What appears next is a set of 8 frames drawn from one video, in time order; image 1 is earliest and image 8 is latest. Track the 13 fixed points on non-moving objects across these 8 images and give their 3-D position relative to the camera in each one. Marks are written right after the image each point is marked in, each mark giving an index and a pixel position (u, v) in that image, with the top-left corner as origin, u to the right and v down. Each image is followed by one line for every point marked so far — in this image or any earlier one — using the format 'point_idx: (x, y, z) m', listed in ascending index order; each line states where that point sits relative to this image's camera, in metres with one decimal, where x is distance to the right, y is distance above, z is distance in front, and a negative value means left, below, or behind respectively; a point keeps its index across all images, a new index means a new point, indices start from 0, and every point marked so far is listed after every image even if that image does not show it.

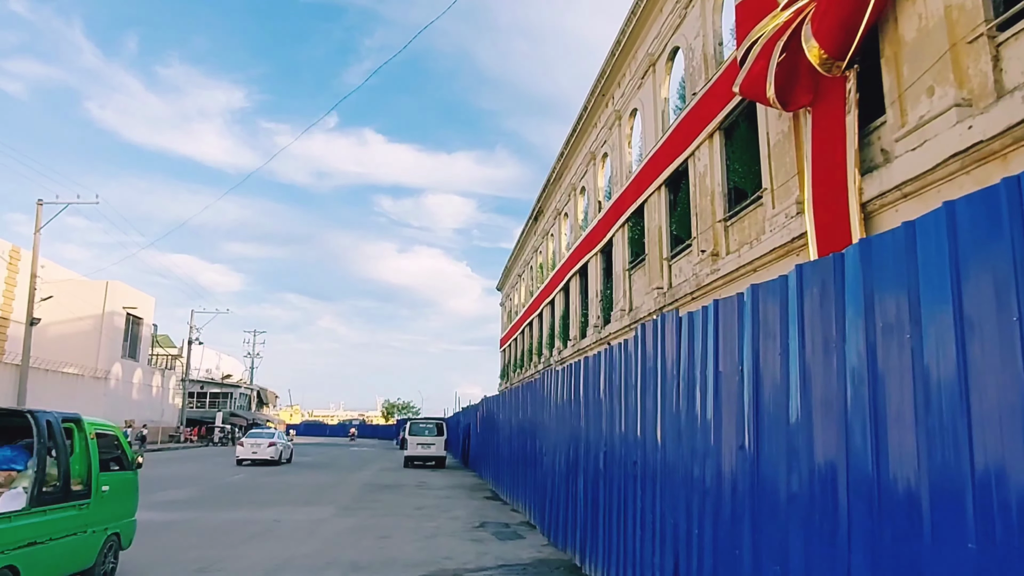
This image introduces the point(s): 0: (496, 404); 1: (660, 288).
0: (-0.4, -2.7, +16.3) m
1: (+3.1, 0.0, +14.9) m
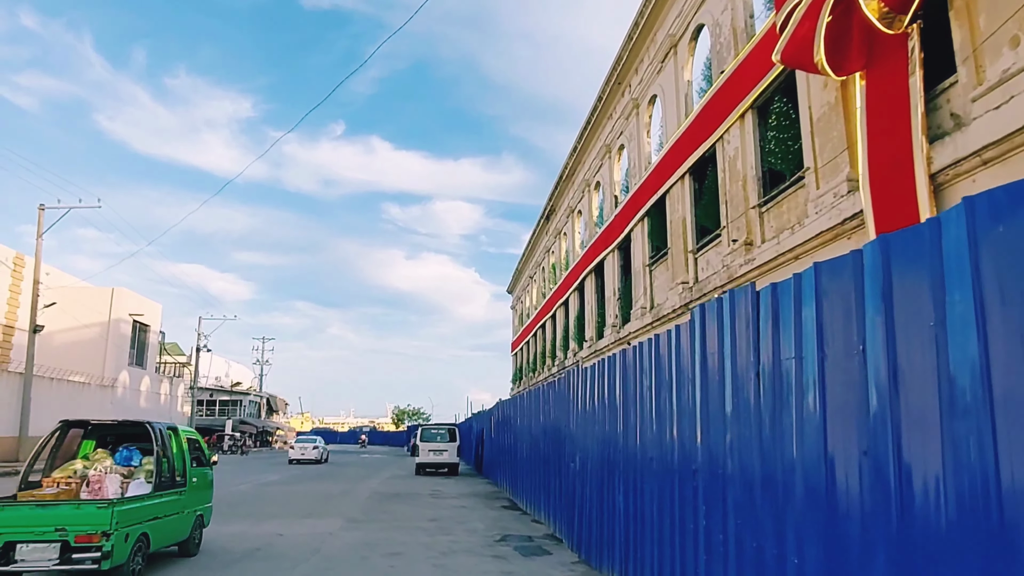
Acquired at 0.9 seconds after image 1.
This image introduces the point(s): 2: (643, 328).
0: (0.0, -2.6, +15.5) m
1: (+3.4, +0.1, +14.0) m
2: (+3.0, -1.0, +16.7) m
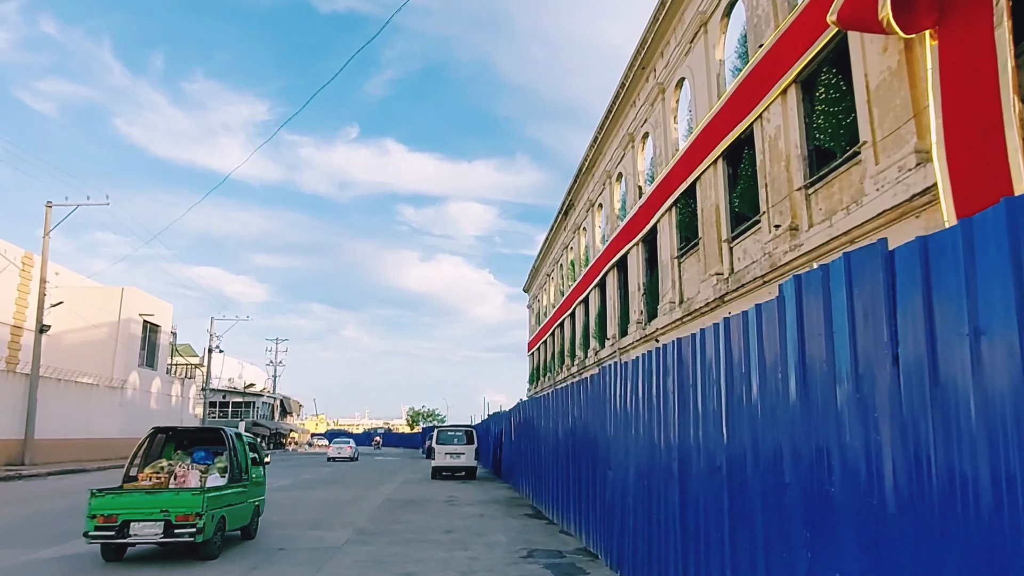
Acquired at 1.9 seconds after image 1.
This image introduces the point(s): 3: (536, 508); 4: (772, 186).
0: (+0.4, -2.5, +14.6) m
1: (+3.8, +0.3, +13.1) m
2: (+3.5, -0.8, +15.7) m
3: (+0.5, -4.1, +13.3) m
4: (+4.0, +1.6, +11.1) m
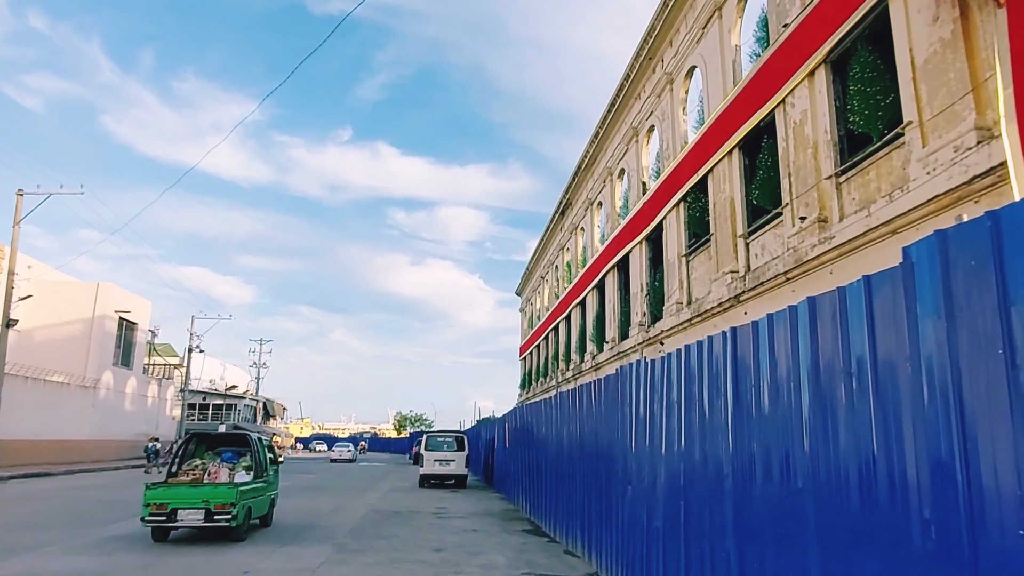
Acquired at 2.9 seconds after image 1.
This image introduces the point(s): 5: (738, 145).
0: (+0.4, -2.4, +13.6) m
1: (+3.8, +0.3, +12.2) m
2: (+3.4, -0.8, +14.9) m
3: (+0.4, -4.1, +12.4) m
4: (+4.1, +1.6, +10.2) m
5: (+3.9, +2.5, +12.4) m
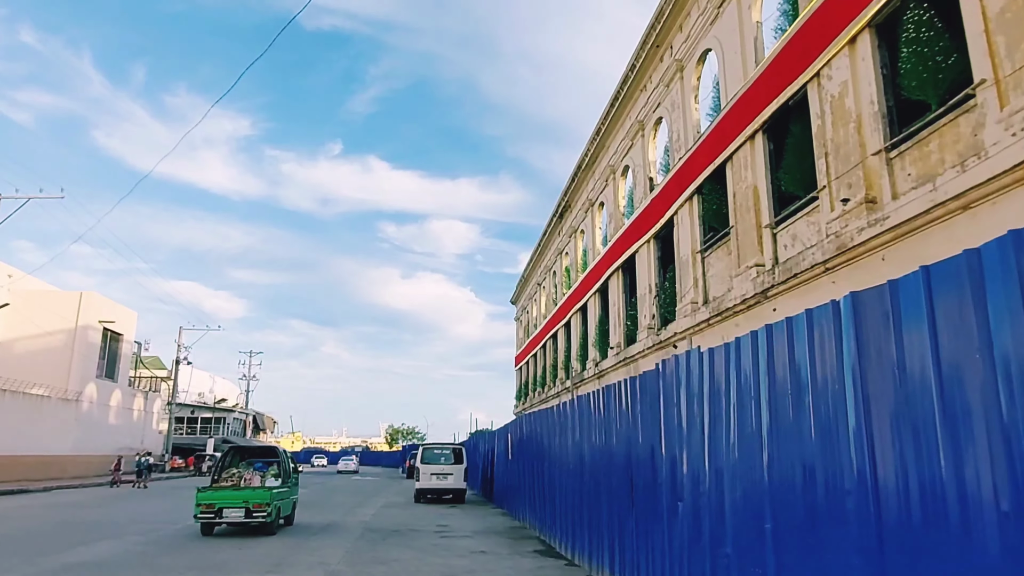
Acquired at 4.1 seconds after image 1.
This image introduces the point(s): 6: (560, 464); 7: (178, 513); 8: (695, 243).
0: (+0.5, -2.4, +12.5) m
1: (+3.9, +0.4, +11.2) m
2: (+3.5, -0.8, +13.8) m
3: (+0.5, -4.0, +11.2) m
4: (+4.2, +1.7, +9.2) m
5: (+4.0, +2.5, +11.4) m
6: (+0.7, -2.6, +10.7) m
7: (-7.4, -5.0, +15.7) m
8: (+3.6, +0.9, +14.1) m
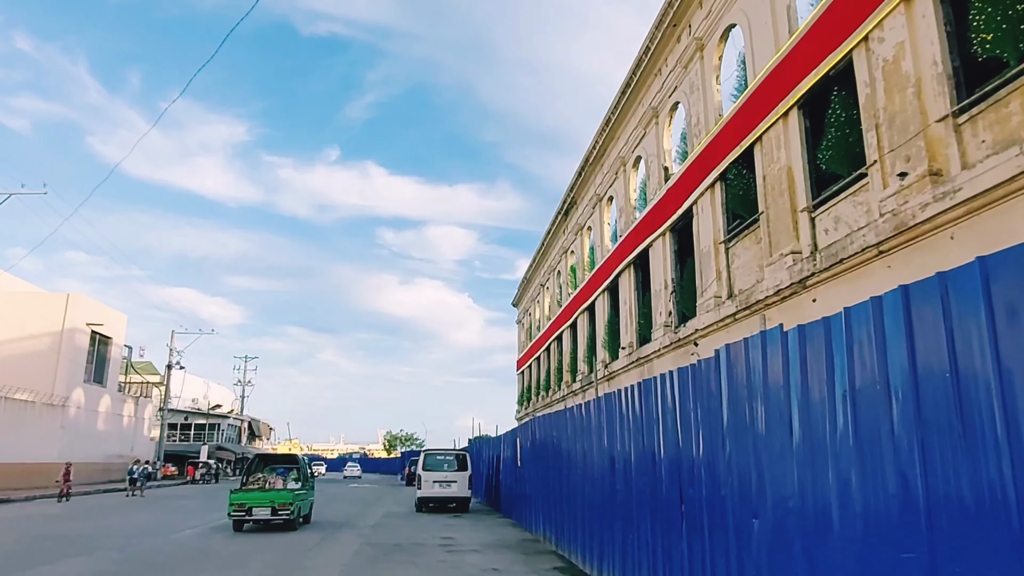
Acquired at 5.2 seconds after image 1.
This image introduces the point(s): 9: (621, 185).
0: (+0.6, -2.3, +11.5) m
1: (+4.1, +0.5, +10.2) m
2: (+3.7, -0.7, +12.8) m
3: (+0.7, -3.8, +10.2) m
4: (+4.4, +1.9, +8.3) m
5: (+4.2, +2.7, +10.5) m
6: (+0.9, -2.5, +9.7) m
7: (-7.2, -4.9, +14.7) m
8: (+3.8, +1.0, +13.2) m
9: (+3.0, +2.9, +19.9) m
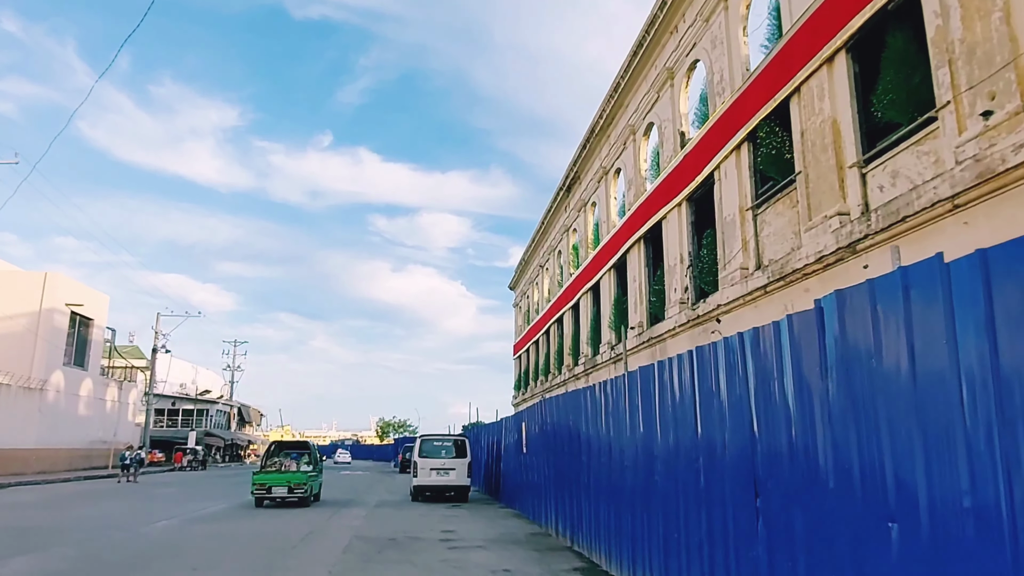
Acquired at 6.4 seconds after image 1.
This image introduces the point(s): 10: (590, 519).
0: (+0.8, -1.8, +10.4) m
1: (+4.2, +0.9, +9.1) m
2: (+3.8, -0.2, +11.7) m
3: (+0.8, -3.4, +9.1) m
4: (+4.6, +2.3, +7.1) m
5: (+4.3, +3.1, +9.3) m
6: (+1.0, -2.0, +8.6) m
7: (-7.1, -4.3, +13.5) m
8: (+3.9, +1.5, +12.0) m
9: (+3.1, +3.5, +18.7) m
10: (+0.9, -2.8, +8.9) m
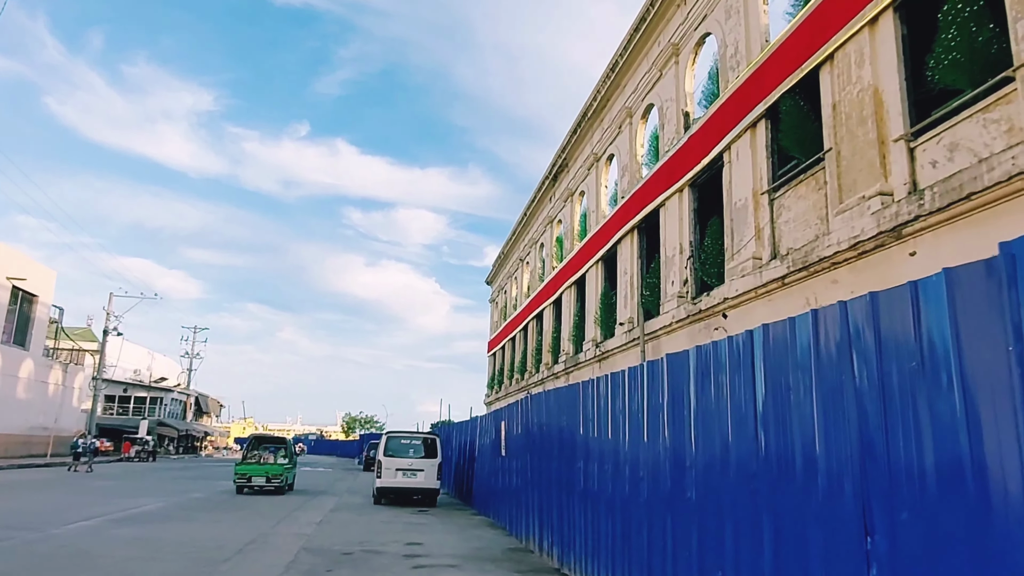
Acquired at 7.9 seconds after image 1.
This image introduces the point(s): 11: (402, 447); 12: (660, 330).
0: (+0.5, -1.5, +9.1) m
1: (+4.1, +1.0, +7.9) m
2: (+3.6, -0.1, +10.5) m
3: (+0.6, -3.1, +7.8) m
4: (+4.6, +2.4, +6.0) m
5: (+4.3, +3.2, +8.1) m
6: (+0.9, -1.8, +7.3) m
7: (-7.5, -3.8, +11.9) m
8: (+3.8, +1.6, +10.8) m
9: (+2.7, +3.6, +17.5) m
10: (+0.7, -2.6, +7.5) m
11: (-2.8, -3.9, +17.7) m
12: (+2.9, -0.8, +14.2) m
